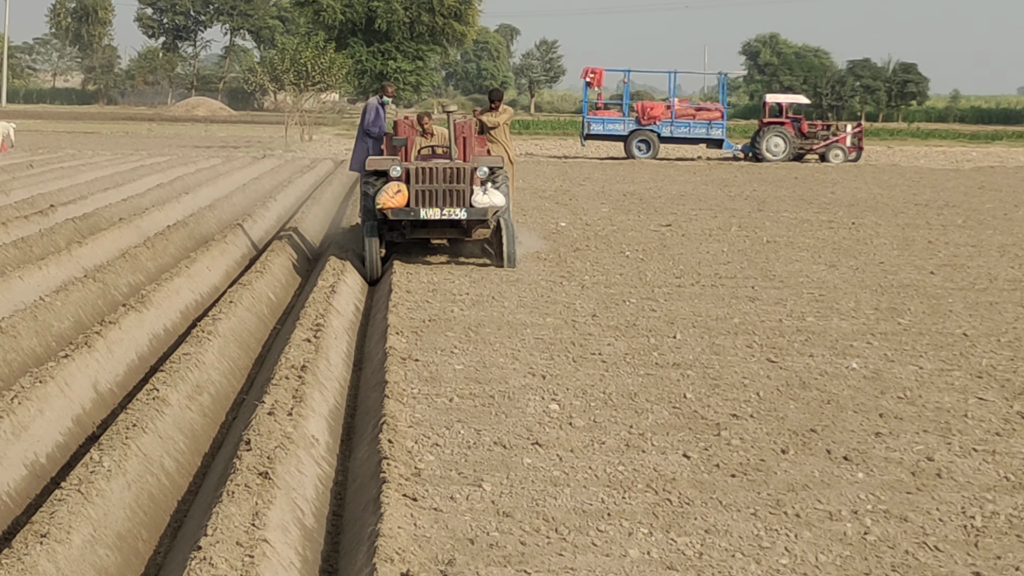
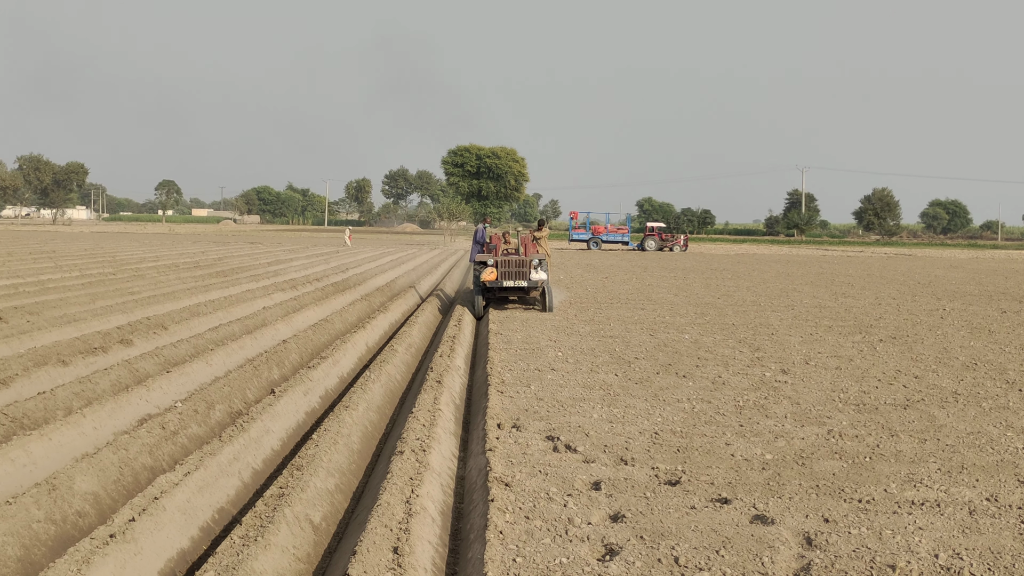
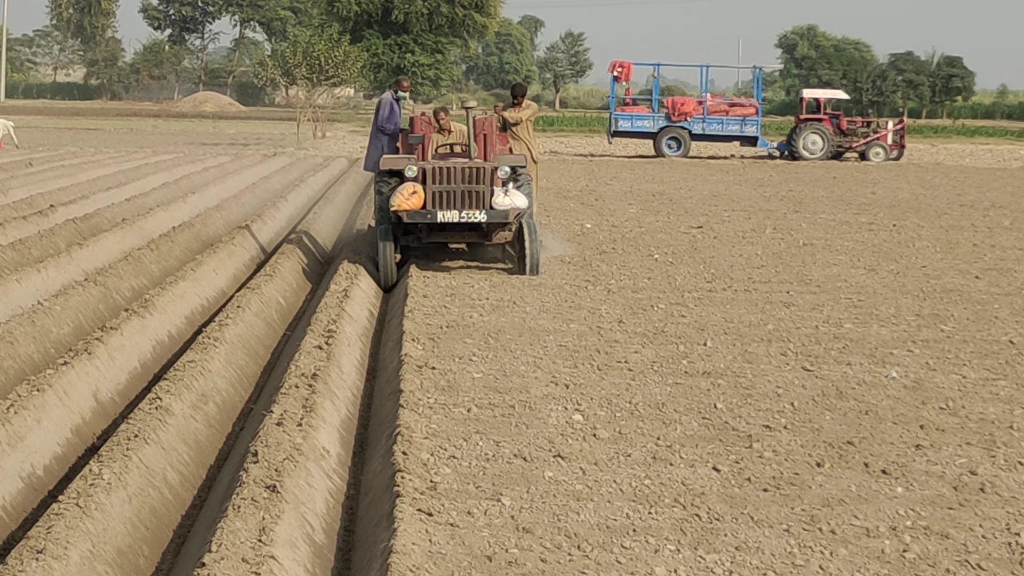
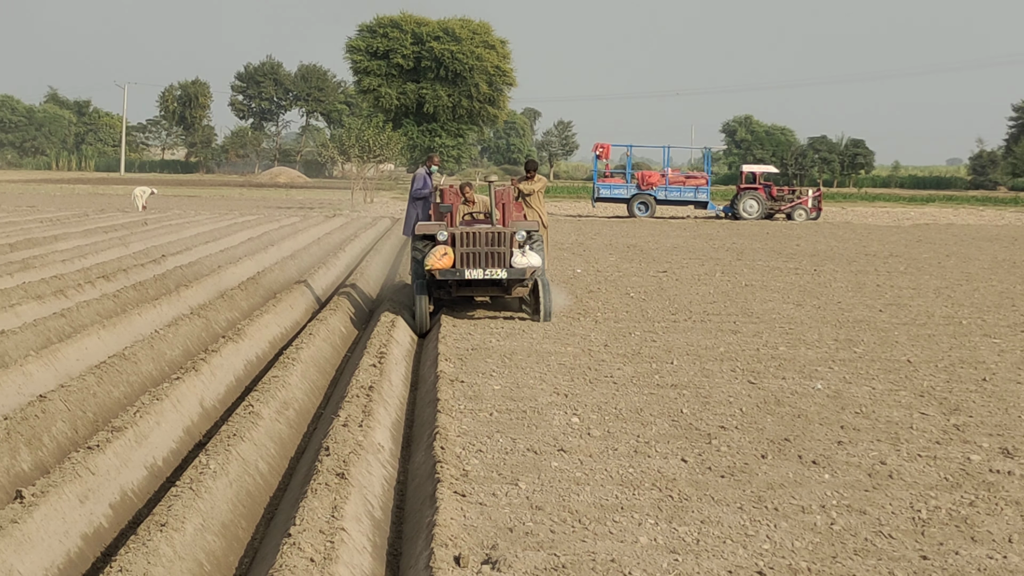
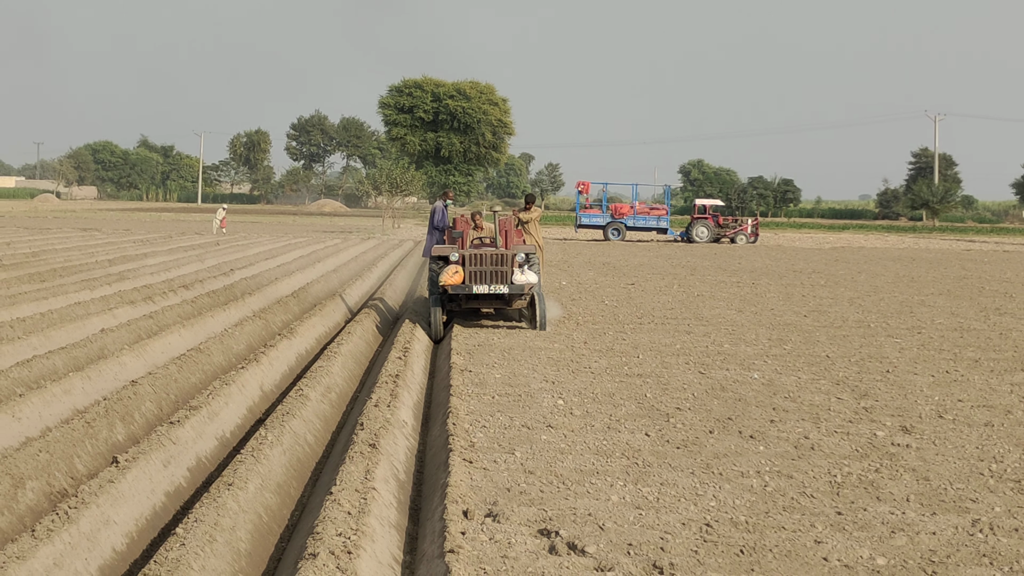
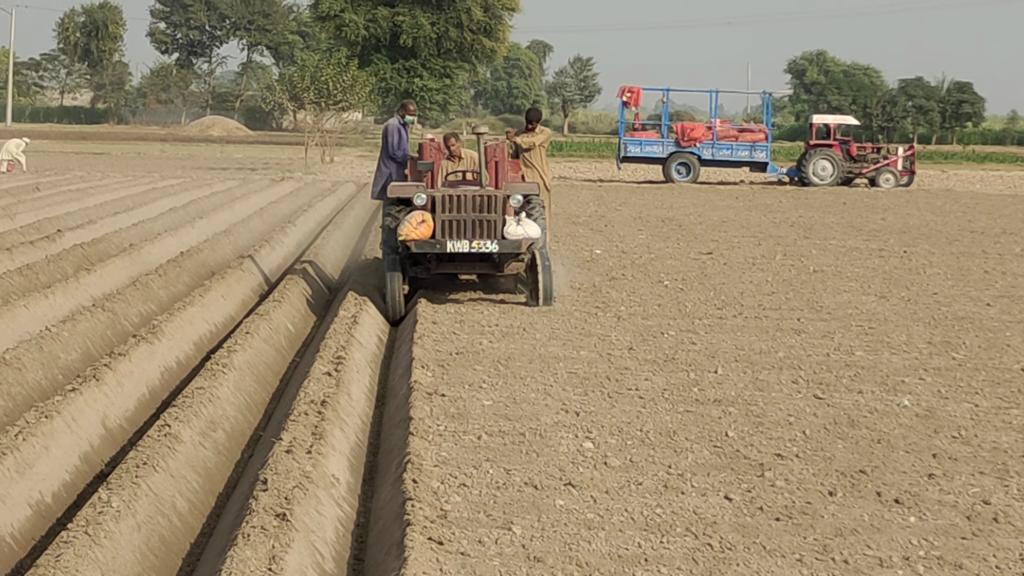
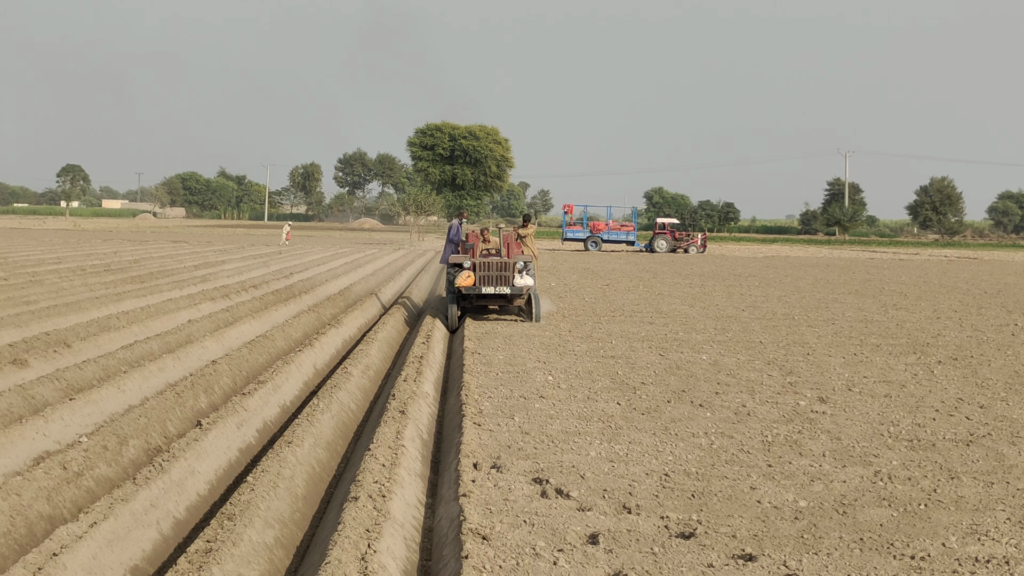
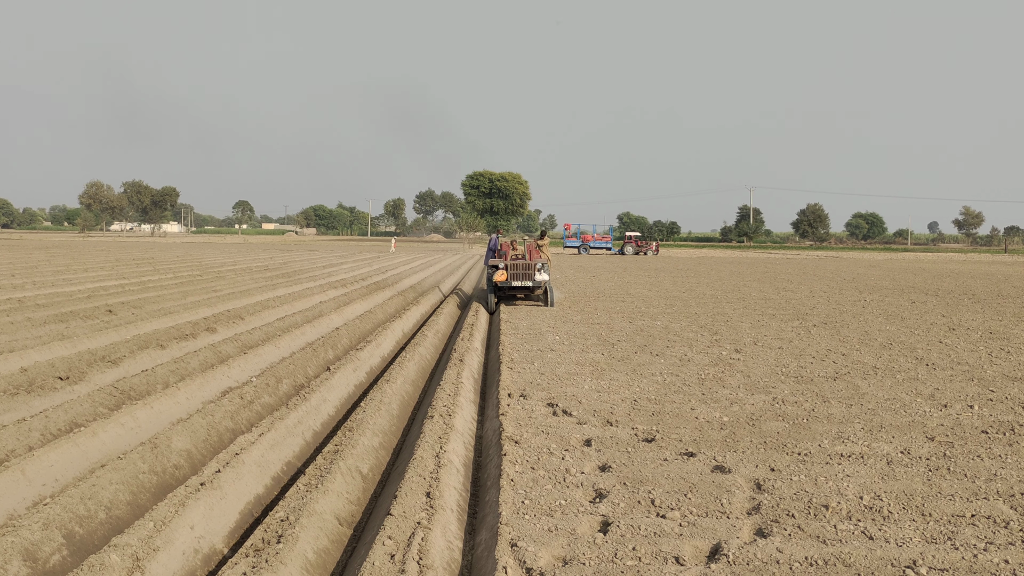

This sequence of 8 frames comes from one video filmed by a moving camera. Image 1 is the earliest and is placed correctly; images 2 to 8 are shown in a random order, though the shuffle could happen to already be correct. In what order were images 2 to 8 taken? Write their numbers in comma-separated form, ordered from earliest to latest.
3, 6, 4, 5, 7, 2, 8
